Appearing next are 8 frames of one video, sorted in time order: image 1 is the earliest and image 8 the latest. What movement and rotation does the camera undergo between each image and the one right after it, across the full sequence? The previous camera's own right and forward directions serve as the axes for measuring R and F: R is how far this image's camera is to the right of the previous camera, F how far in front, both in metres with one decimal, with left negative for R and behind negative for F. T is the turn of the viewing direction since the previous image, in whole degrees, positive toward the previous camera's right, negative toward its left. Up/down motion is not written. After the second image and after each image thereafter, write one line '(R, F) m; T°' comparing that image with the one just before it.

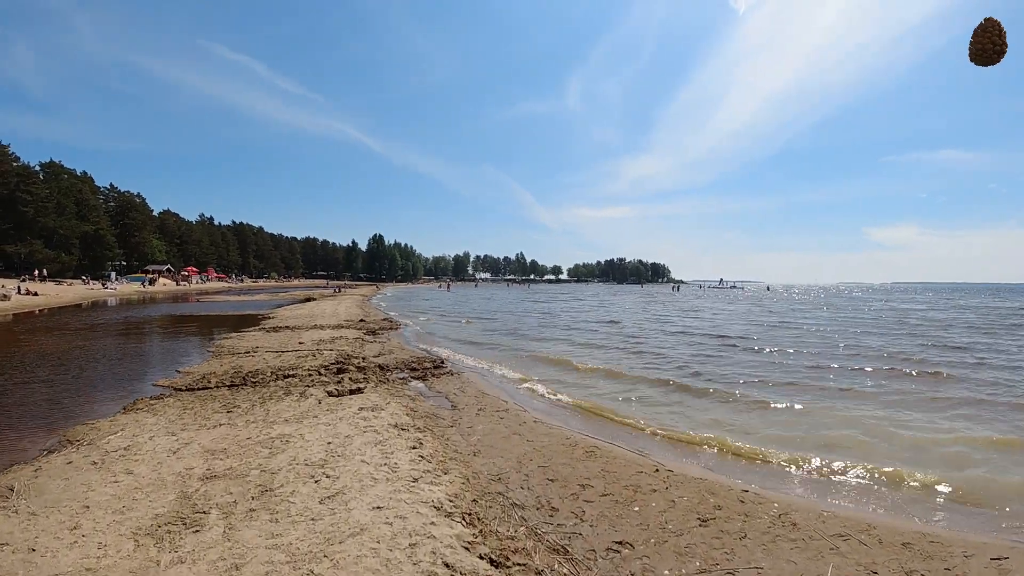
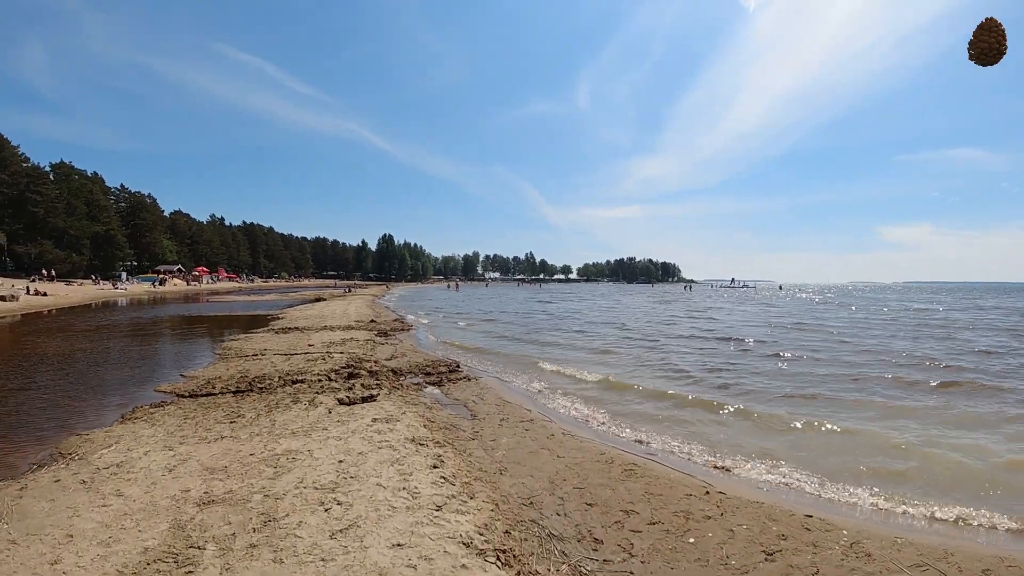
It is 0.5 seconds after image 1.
(-0.2, +0.8) m; -1°
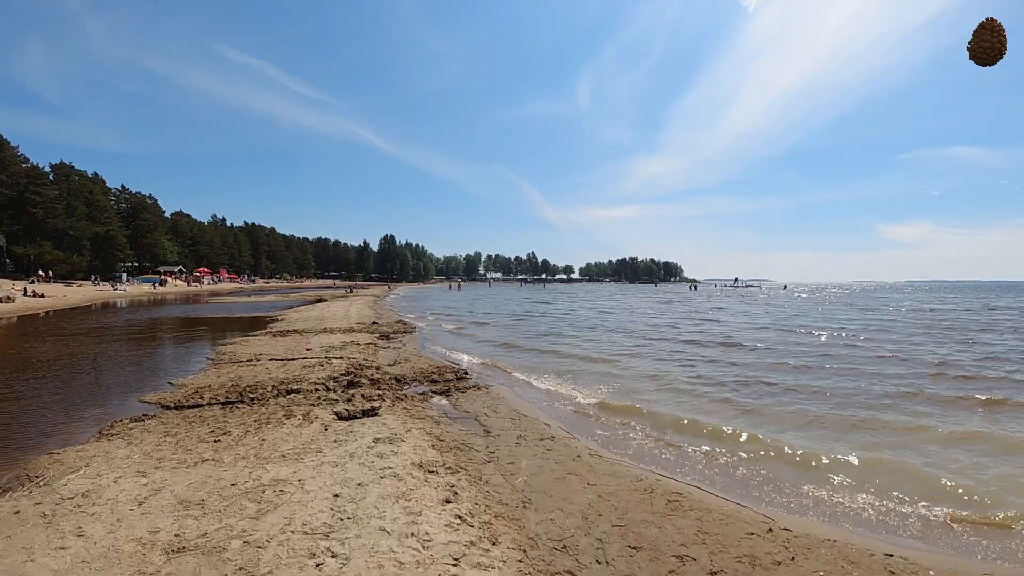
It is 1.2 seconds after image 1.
(-0.2, +1.0) m; 0°
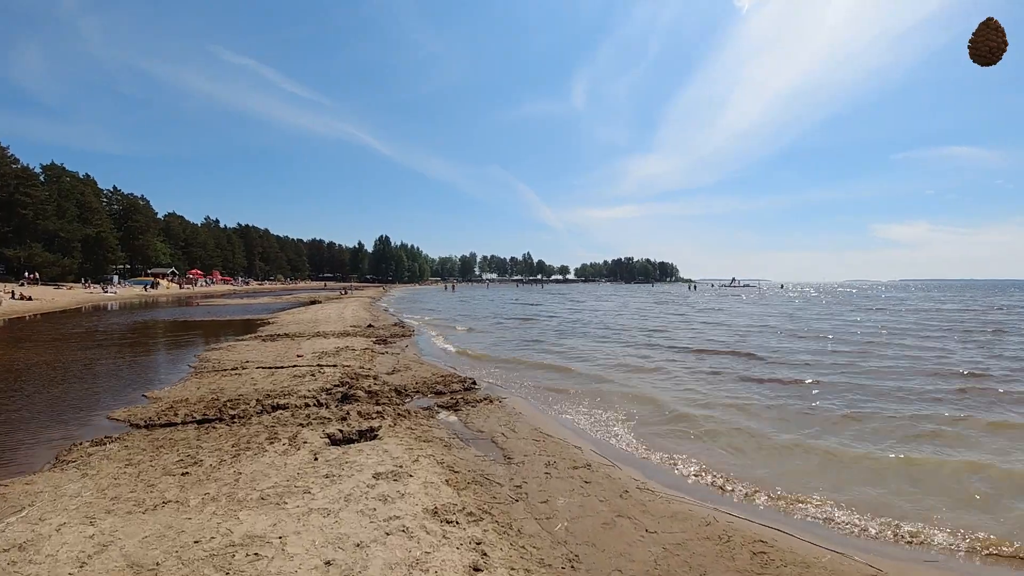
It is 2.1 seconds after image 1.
(-0.3, +1.3) m; 0°
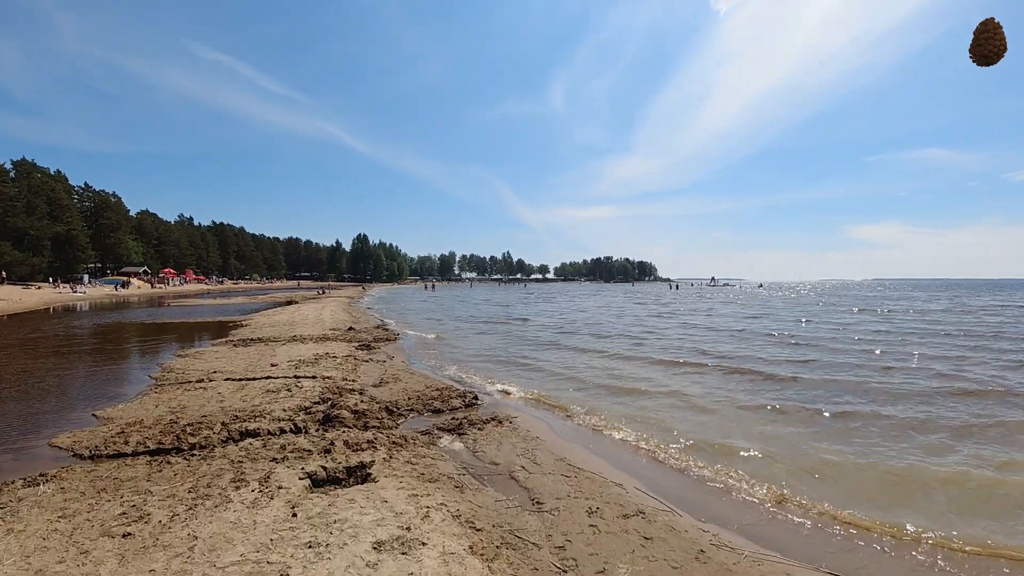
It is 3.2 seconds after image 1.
(-0.4, +1.4) m; +2°
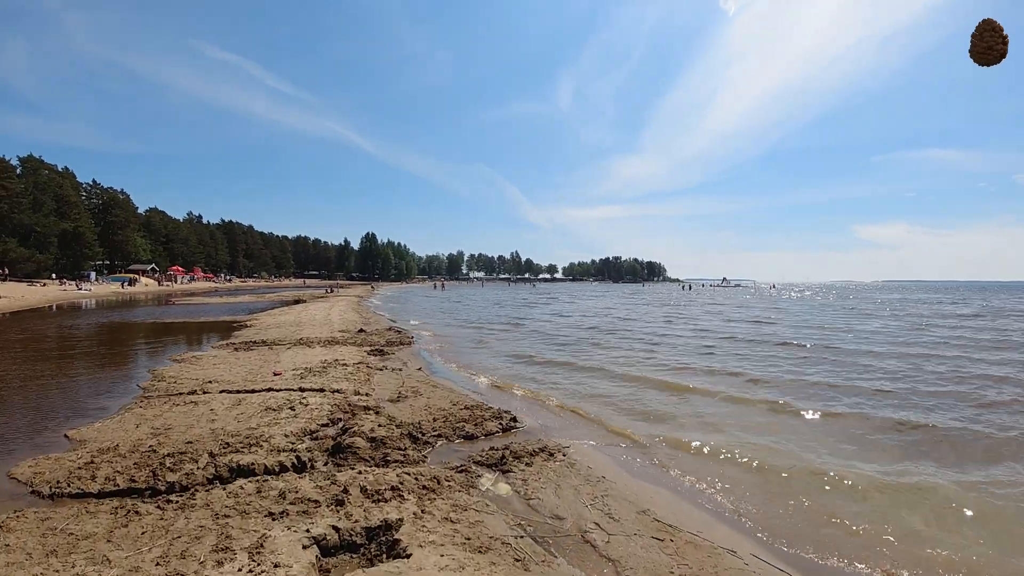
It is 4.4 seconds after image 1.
(-0.5, +1.7) m; -1°
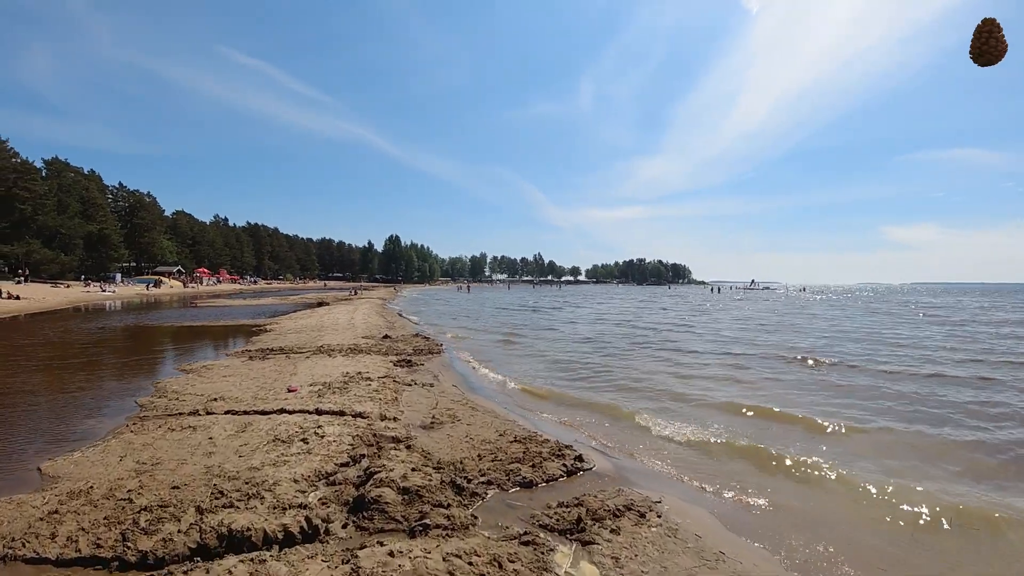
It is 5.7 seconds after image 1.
(-0.4, +1.7) m; -2°
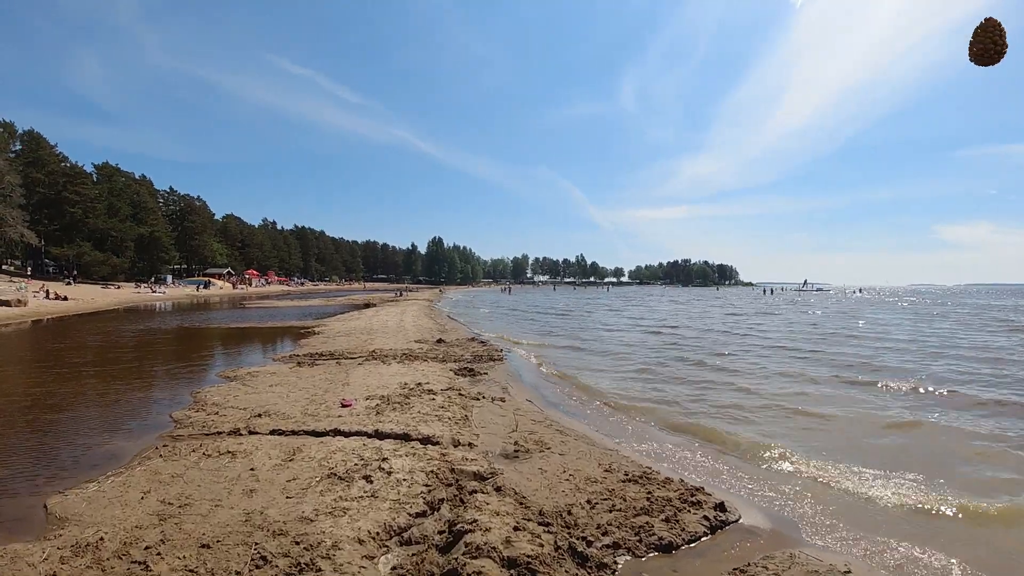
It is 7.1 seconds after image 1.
(-0.6, +1.6) m; -3°
